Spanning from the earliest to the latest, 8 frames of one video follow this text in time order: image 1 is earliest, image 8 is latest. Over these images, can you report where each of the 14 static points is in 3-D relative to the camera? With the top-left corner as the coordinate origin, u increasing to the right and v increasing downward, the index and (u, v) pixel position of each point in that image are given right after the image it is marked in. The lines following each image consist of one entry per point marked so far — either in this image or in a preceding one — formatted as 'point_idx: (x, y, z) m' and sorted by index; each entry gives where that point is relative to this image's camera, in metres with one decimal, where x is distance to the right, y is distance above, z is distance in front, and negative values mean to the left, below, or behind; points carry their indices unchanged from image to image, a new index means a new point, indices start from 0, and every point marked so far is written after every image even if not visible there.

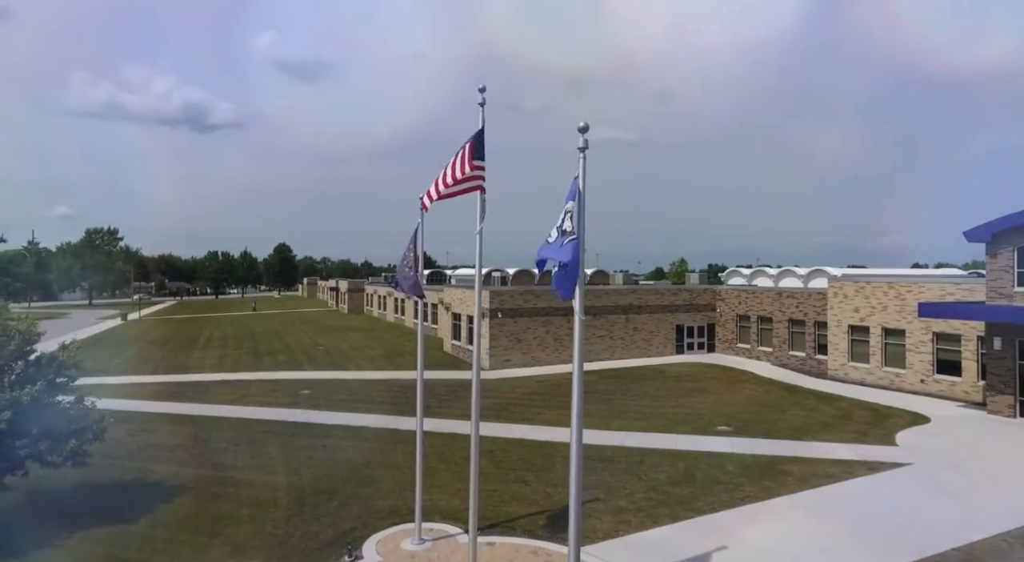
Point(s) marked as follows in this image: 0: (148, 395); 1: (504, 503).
0: (-10.3, -3.3, +18.9) m
1: (-0.2, -4.5, +13.7) m
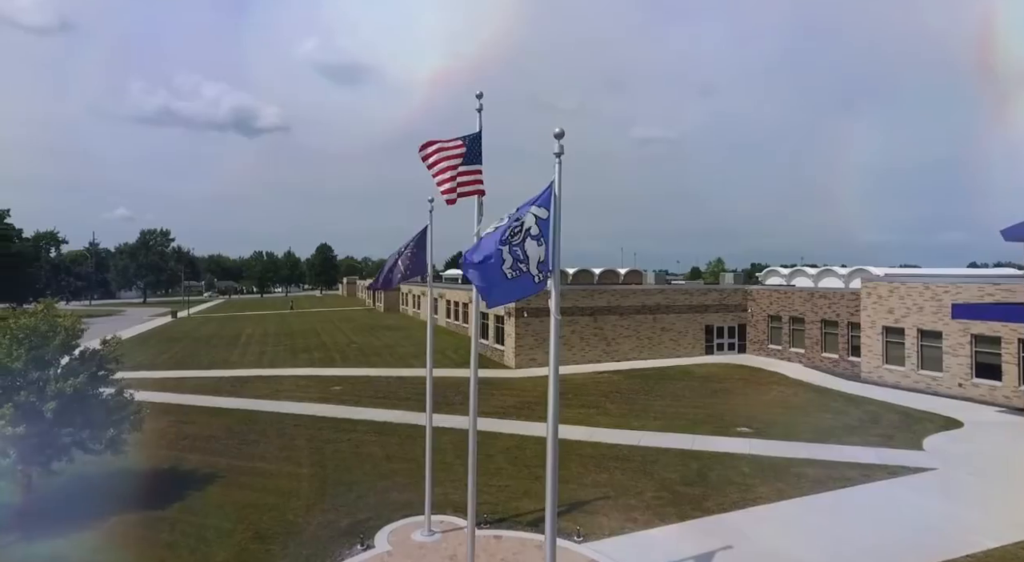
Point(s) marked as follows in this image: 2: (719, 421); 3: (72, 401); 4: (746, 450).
0: (-9.7, -3.3, +20.0) m
1: (+0.1, -4.5, +14.0) m
2: (+5.6, -3.8, +18.2) m
3: (-8.7, -2.4, +13.4) m
4: (+5.7, -4.1, +16.4) m
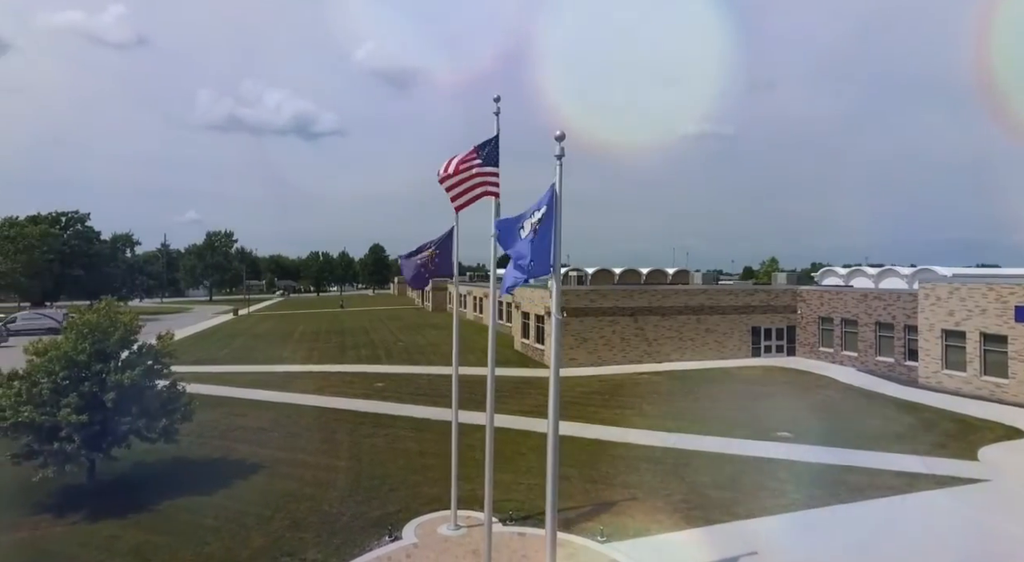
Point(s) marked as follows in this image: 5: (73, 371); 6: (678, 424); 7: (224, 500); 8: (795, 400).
0: (-8.5, -3.2, +21.1) m
1: (+0.6, -4.6, +14.2) m
2: (+6.5, -3.8, +17.8) m
3: (-8.2, -2.4, +14.4) m
4: (+6.5, -4.1, +16.0) m
5: (-9.0, -1.9, +14.0) m
6: (+4.4, -3.8, +18.0) m
7: (-6.1, -4.6, +14.3) m
8: (+8.4, -3.5, +19.9) m
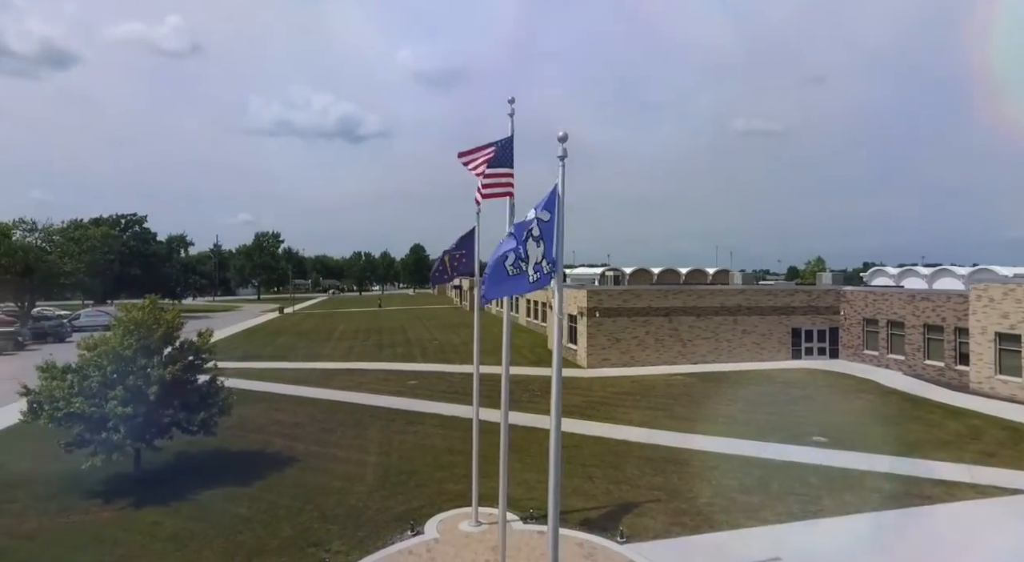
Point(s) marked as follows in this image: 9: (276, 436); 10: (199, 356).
0: (-7.5, -3.2, +21.8) m
1: (+1.1, -4.6, +14.3) m
2: (+7.3, -3.8, +17.4) m
3: (-7.7, -2.4, +15.1) m
4: (+7.1, -4.1, +15.6) m
5: (-8.5, -1.9, +14.8) m
6: (+5.2, -3.8, +17.7) m
7: (-5.6, -4.6, +14.8) m
8: (+9.3, -3.5, +19.3) m
9: (-6.2, -4.1, +17.6) m
10: (-7.4, -1.8, +16.0) m
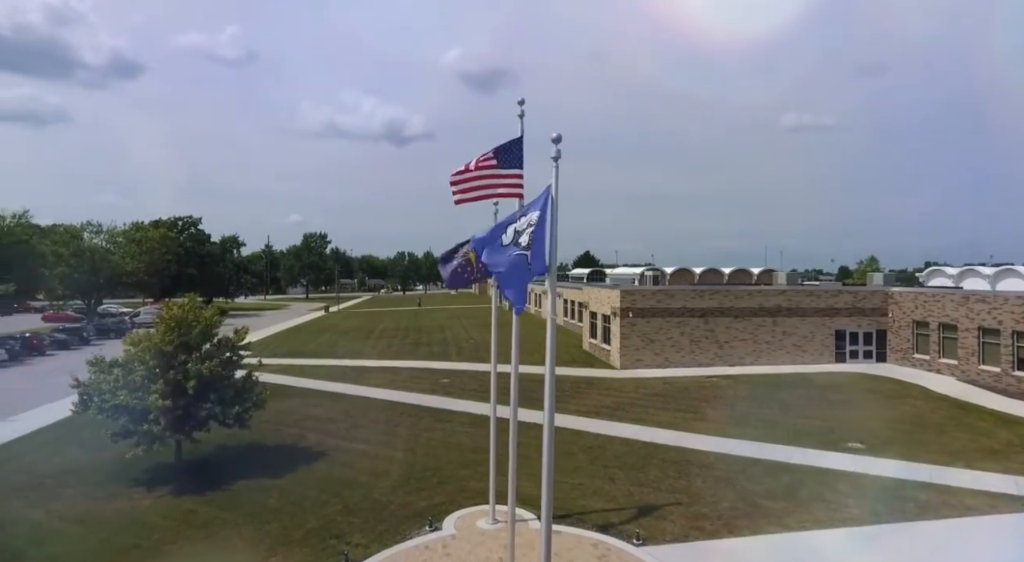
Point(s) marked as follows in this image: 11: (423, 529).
0: (-6.4, -3.2, +22.4) m
1: (+1.5, -4.6, +14.2) m
2: (+7.9, -3.8, +16.8) m
3: (-7.1, -2.4, +15.8) m
4: (+7.6, -4.1, +15.1) m
5: (-8.0, -1.8, +15.5) m
6: (+5.9, -3.8, +17.4) m
7: (-5.1, -4.6, +15.3) m
8: (+10.1, -3.5, +18.6) m
9: (-5.5, -4.0, +18.1) m
10: (-6.8, -1.8, +16.7) m
11: (-1.8, -4.9, +13.2) m
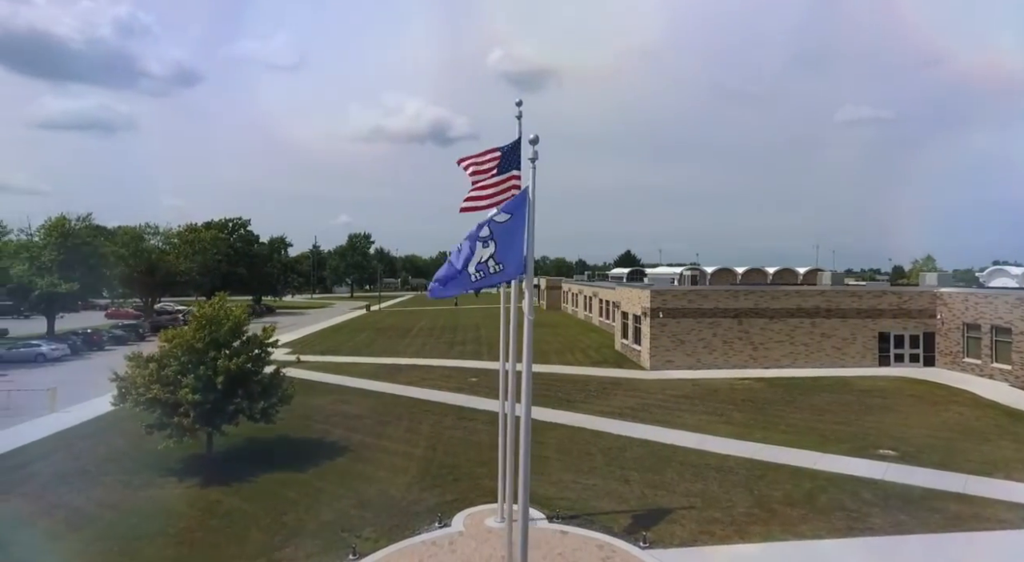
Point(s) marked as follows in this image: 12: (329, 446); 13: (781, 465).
0: (-5.4, -3.2, +23.0) m
1: (+1.8, -4.5, +14.1) m
2: (+8.4, -3.8, +16.2) m
3: (-6.7, -2.3, +16.4) m
4: (+7.9, -4.1, +14.4) m
5: (-7.7, -1.8, +16.2) m
6: (+6.4, -3.8, +16.8) m
7: (-4.8, -4.6, +15.8) m
8: (+10.7, -3.5, +17.7) m
9: (-4.9, -4.0, +18.6) m
10: (-6.4, -1.8, +17.3) m
11: (-1.6, -4.8, +13.4) m
12: (-4.8, -4.3, +17.4) m
13: (+6.0, -4.1, +15.0) m
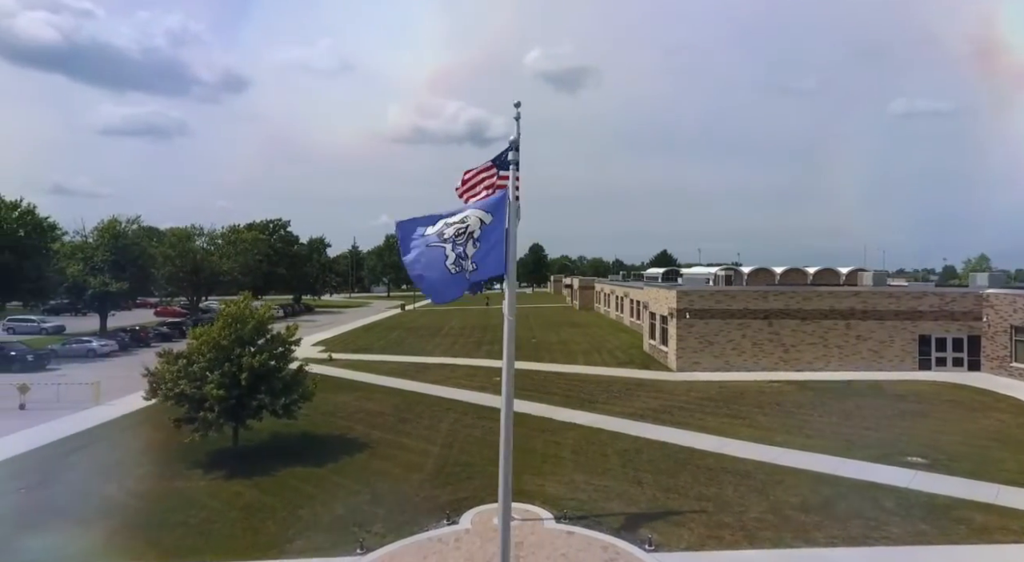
0: (-4.5, -3.2, +23.3) m
1: (+2.0, -4.5, +13.9) m
2: (+8.7, -3.8, +15.5) m
3: (-6.3, -2.3, +16.9) m
4: (+8.1, -4.1, +13.8) m
5: (-7.3, -1.8, +16.8) m
6: (+6.8, -3.8, +16.3) m
7: (-4.4, -4.6, +16.1) m
8: (+11.1, -3.5, +16.9) m
9: (-4.3, -4.0, +18.9) m
10: (-5.9, -1.7, +17.7) m
11: (-1.4, -4.8, +13.4) m
12: (-4.3, -4.2, +17.8) m
13: (+6.3, -4.1, +14.6) m
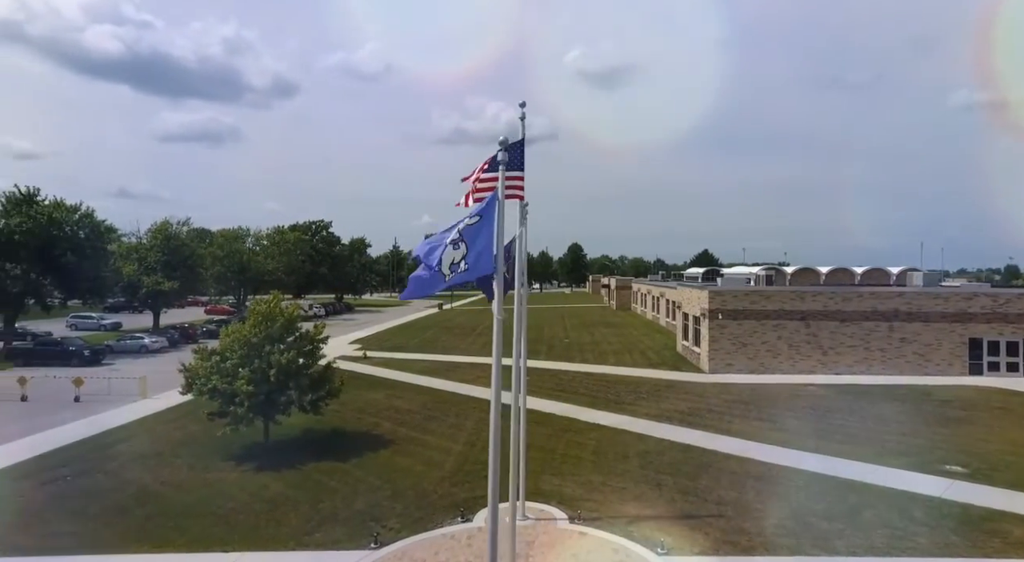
0: (-3.5, -3.1, +23.6) m
1: (+2.3, -4.5, +13.7) m
2: (+9.1, -3.8, +14.8) m
3: (-5.8, -2.3, +17.3) m
4: (+8.3, -4.1, +13.1) m
5: (-6.7, -1.8, +17.3) m
6: (+7.2, -3.8, +15.7) m
7: (-3.9, -4.5, +16.4) m
8: (+11.6, -3.5, +15.9) m
9: (-3.6, -4.0, +19.2) m
10: (-5.3, -1.7, +18.1) m
11: (-1.2, -4.8, +13.5) m
12: (-3.7, -4.2, +18.0) m
13: (+6.6, -4.1, +14.0) m
